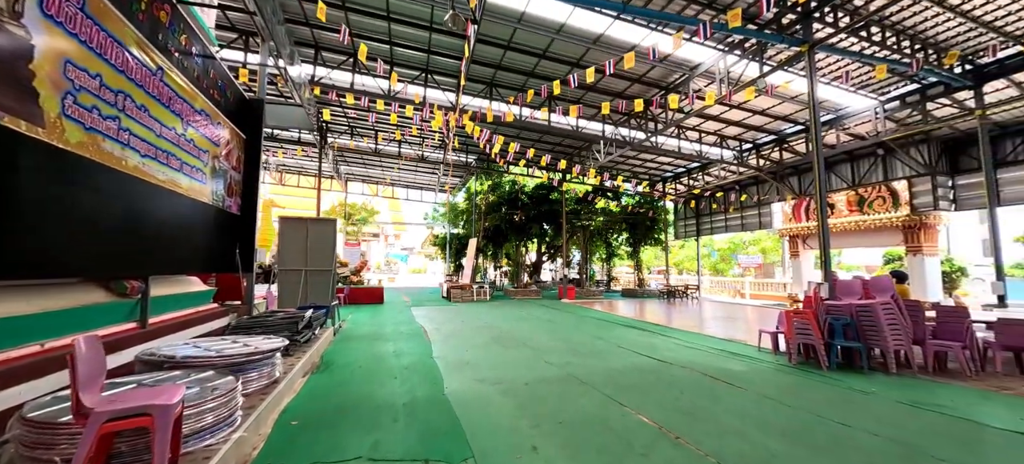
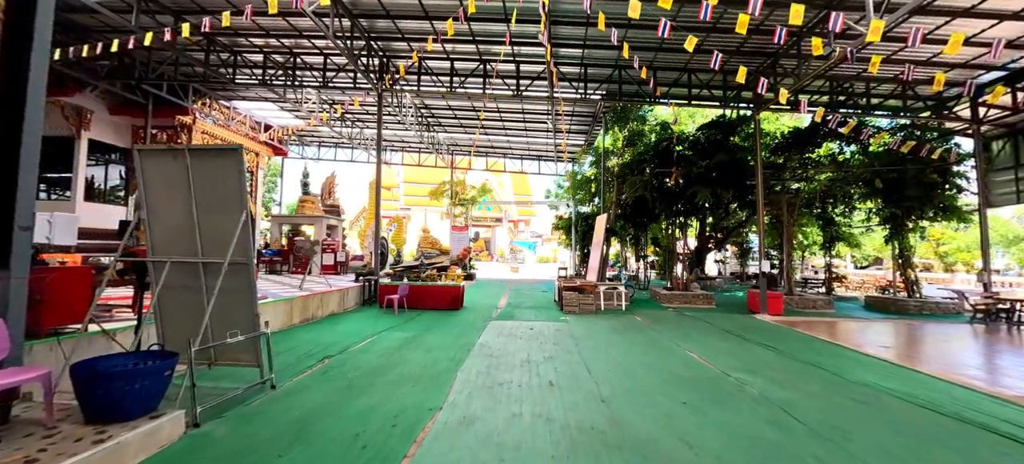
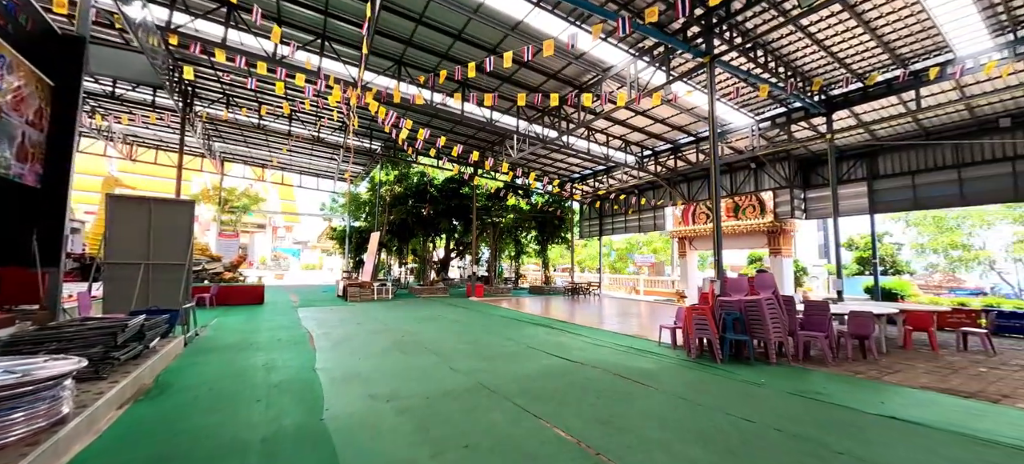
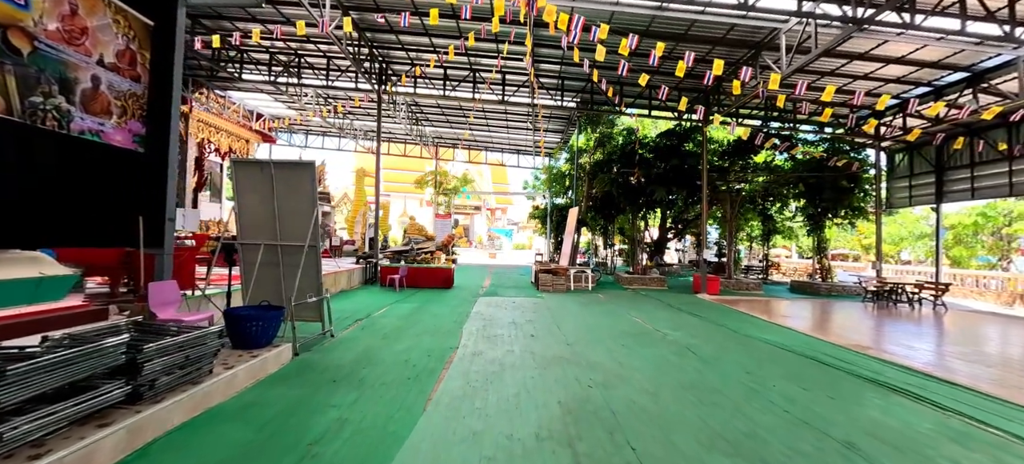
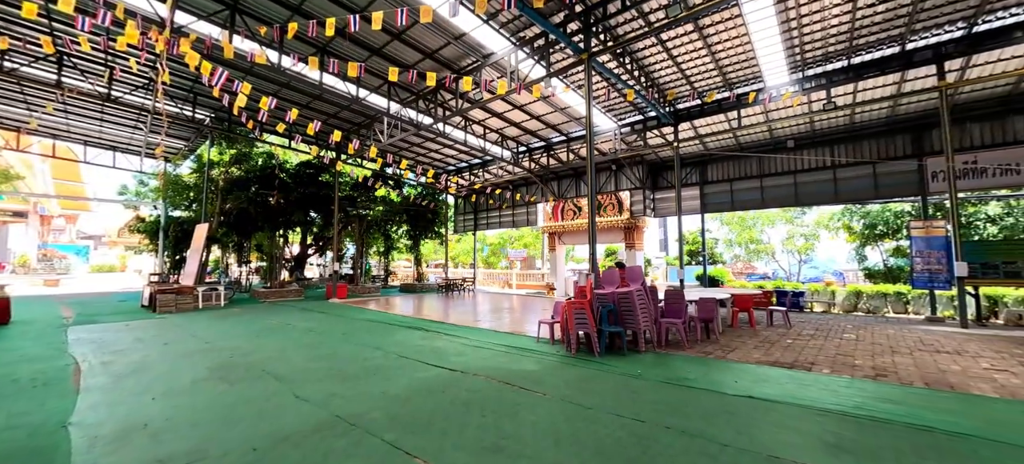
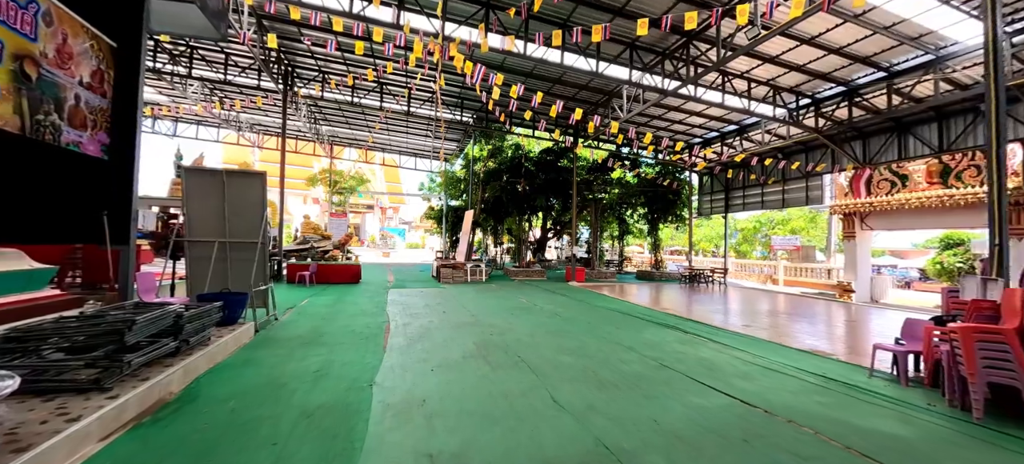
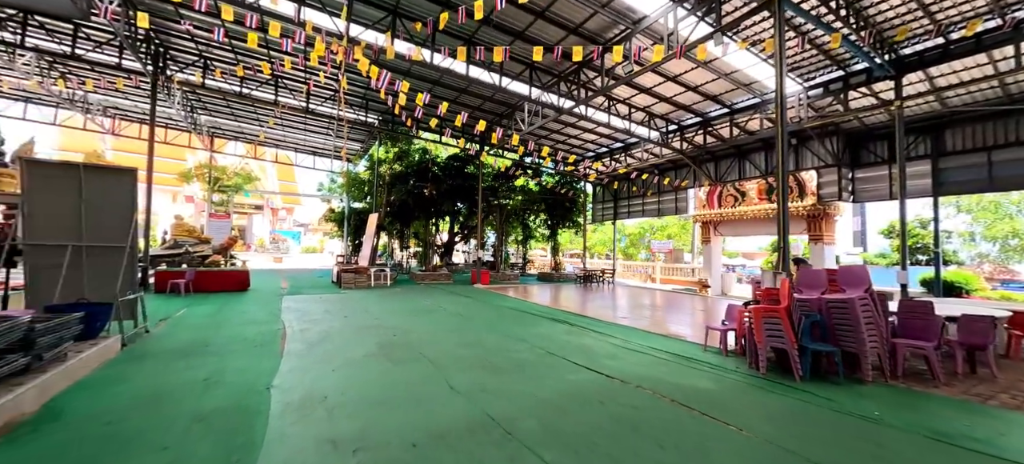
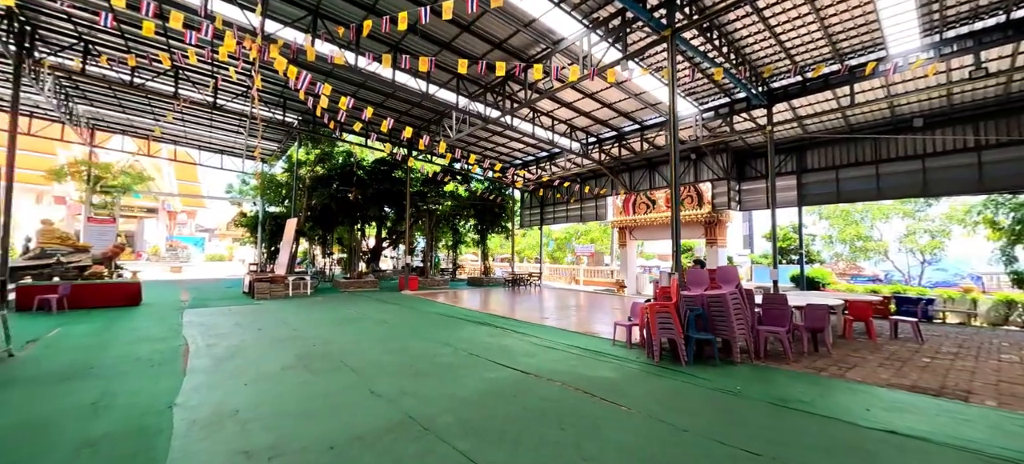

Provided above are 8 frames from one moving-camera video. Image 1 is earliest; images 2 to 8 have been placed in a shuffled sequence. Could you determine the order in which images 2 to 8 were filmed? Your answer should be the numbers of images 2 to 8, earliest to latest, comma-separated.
3, 5, 8, 7, 6, 4, 2
